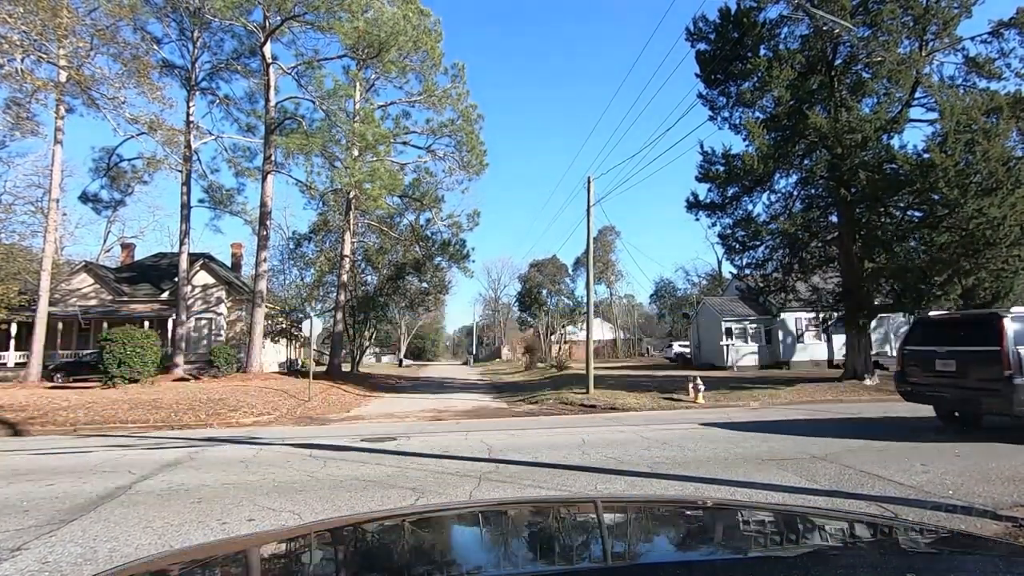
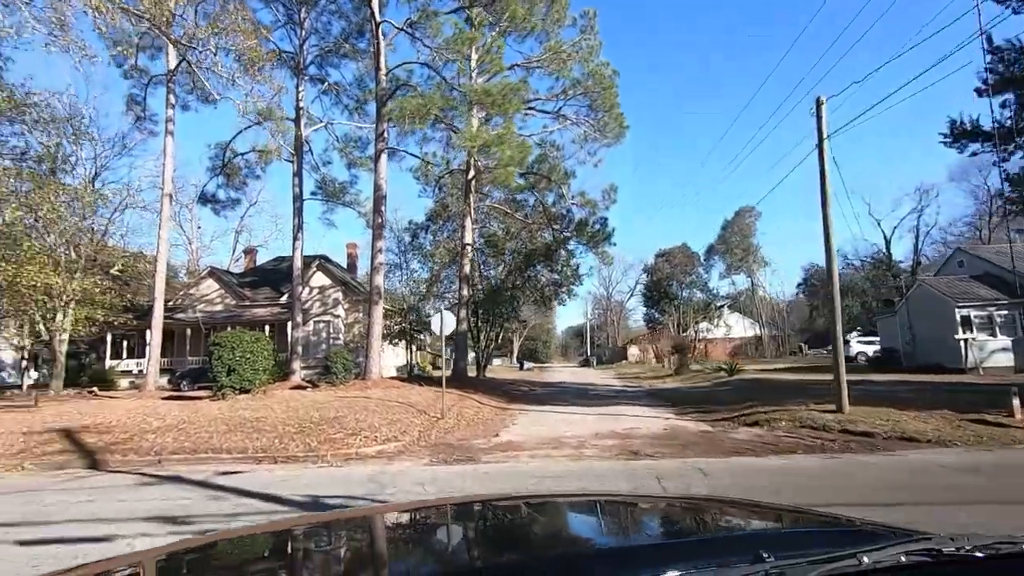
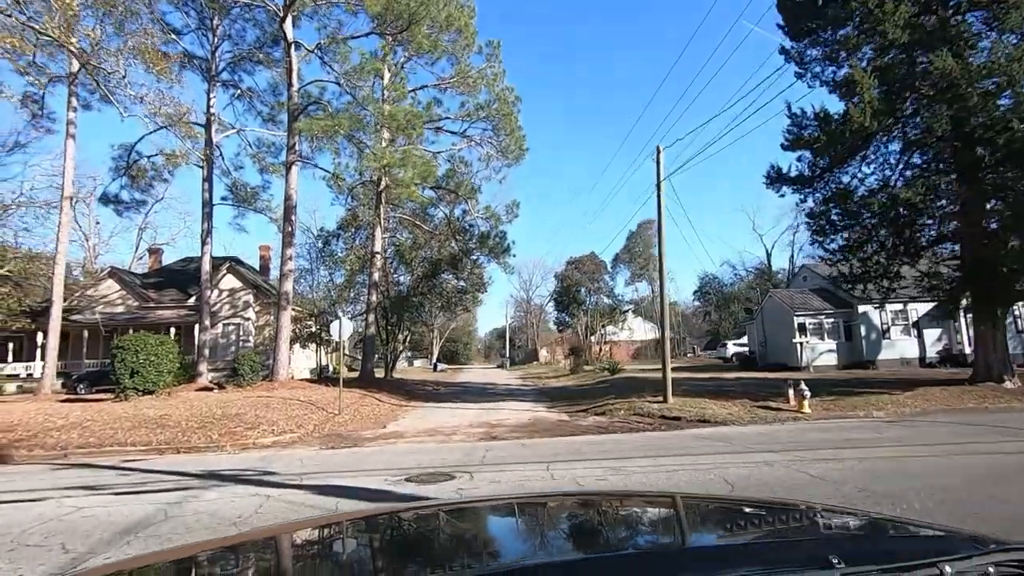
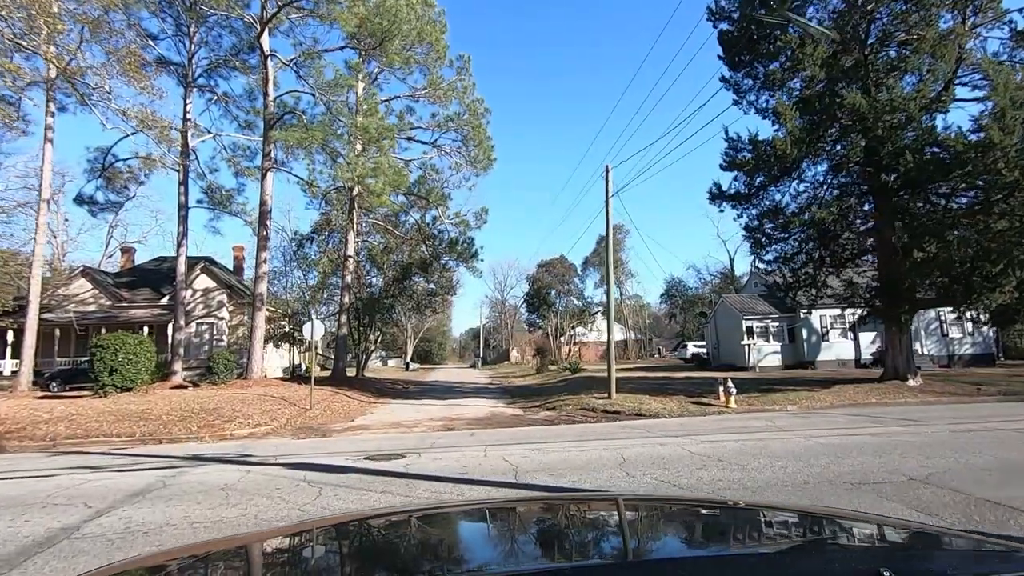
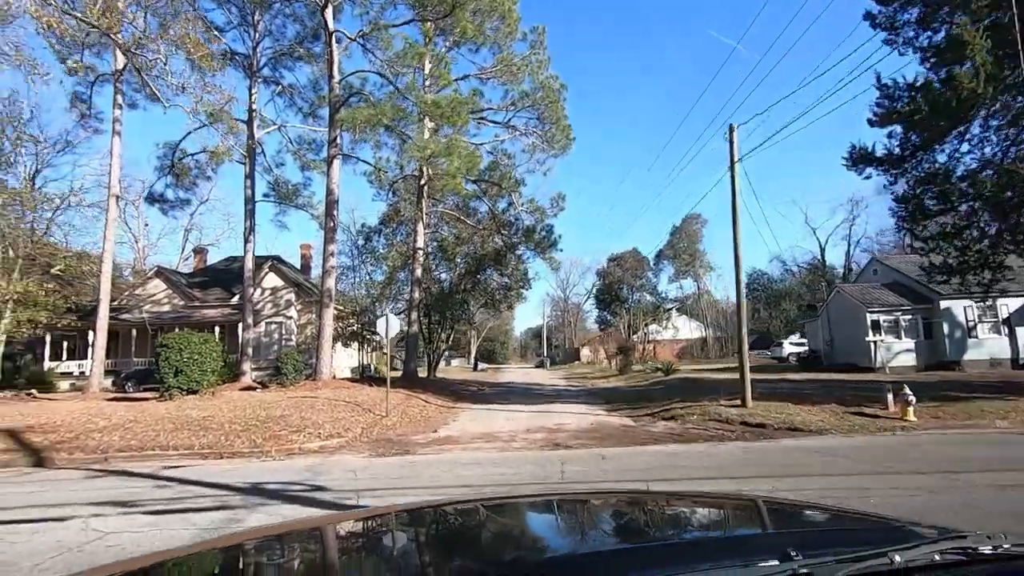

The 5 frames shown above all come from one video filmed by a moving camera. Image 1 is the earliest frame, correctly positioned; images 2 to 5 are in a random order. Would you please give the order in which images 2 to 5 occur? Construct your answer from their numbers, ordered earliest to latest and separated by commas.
4, 3, 5, 2
